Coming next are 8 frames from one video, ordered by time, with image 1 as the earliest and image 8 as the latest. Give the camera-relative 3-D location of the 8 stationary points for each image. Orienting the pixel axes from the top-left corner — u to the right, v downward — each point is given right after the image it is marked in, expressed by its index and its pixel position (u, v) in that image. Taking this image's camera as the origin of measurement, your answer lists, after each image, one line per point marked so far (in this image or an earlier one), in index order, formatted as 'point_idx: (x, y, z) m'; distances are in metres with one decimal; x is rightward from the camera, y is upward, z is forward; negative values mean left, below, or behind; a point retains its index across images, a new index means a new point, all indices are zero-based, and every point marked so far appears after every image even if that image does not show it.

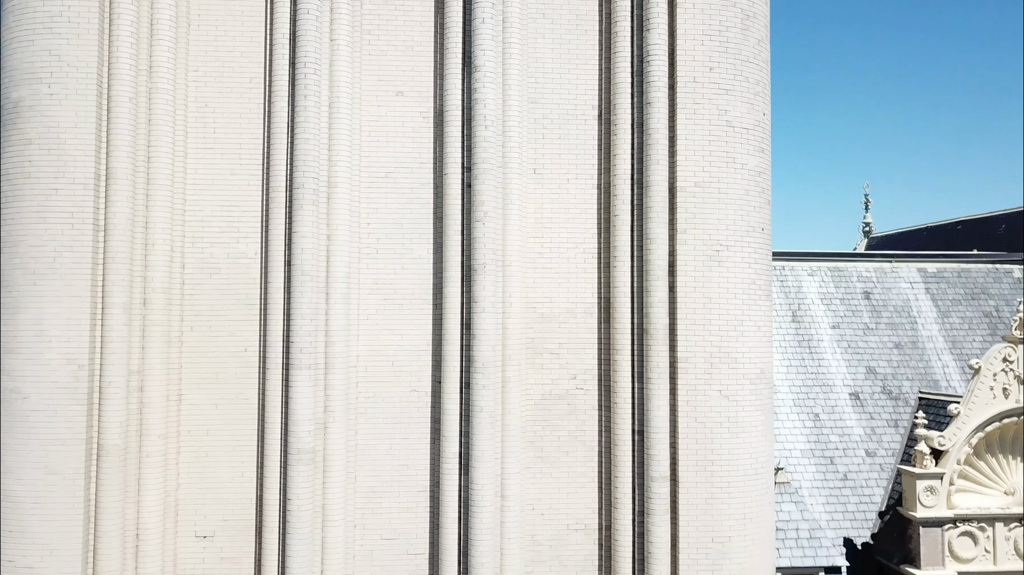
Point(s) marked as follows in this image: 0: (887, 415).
0: (+9.0, -3.1, +14.0) m
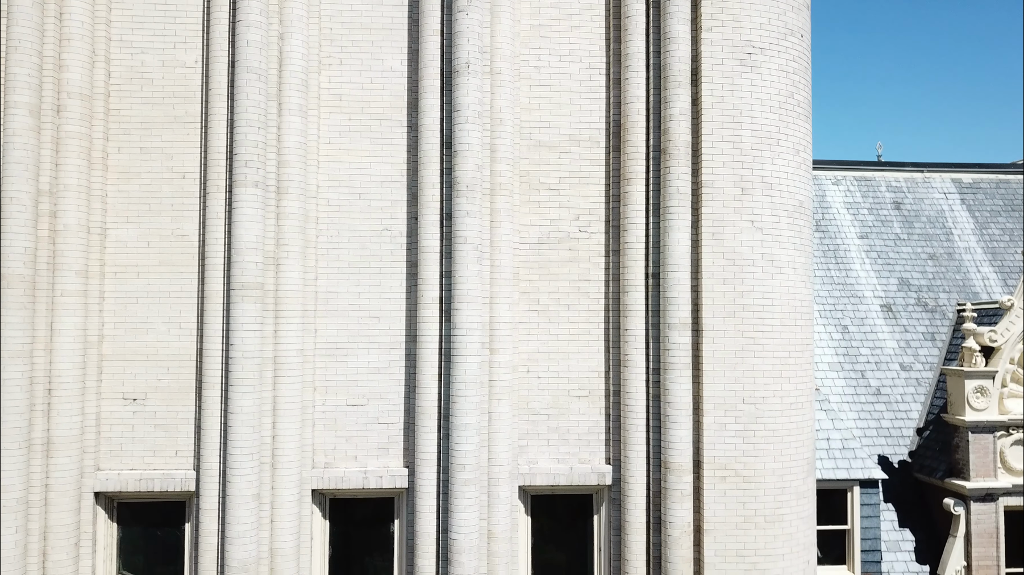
0: (+8.9, -0.9, +12.6) m
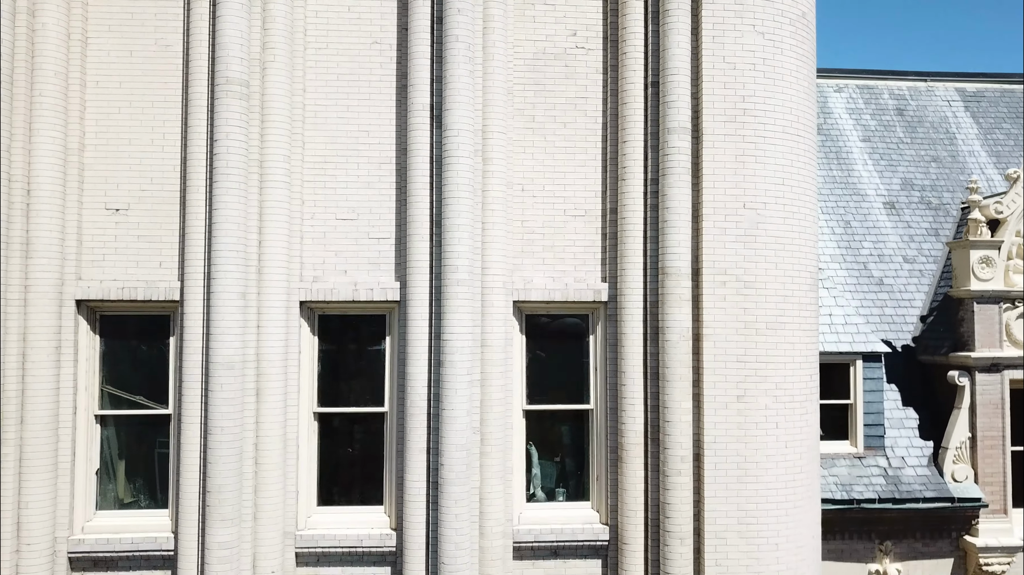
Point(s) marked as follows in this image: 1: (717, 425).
0: (+8.9, +1.4, +12.4) m
1: (+2.2, -1.5, +6.3) m
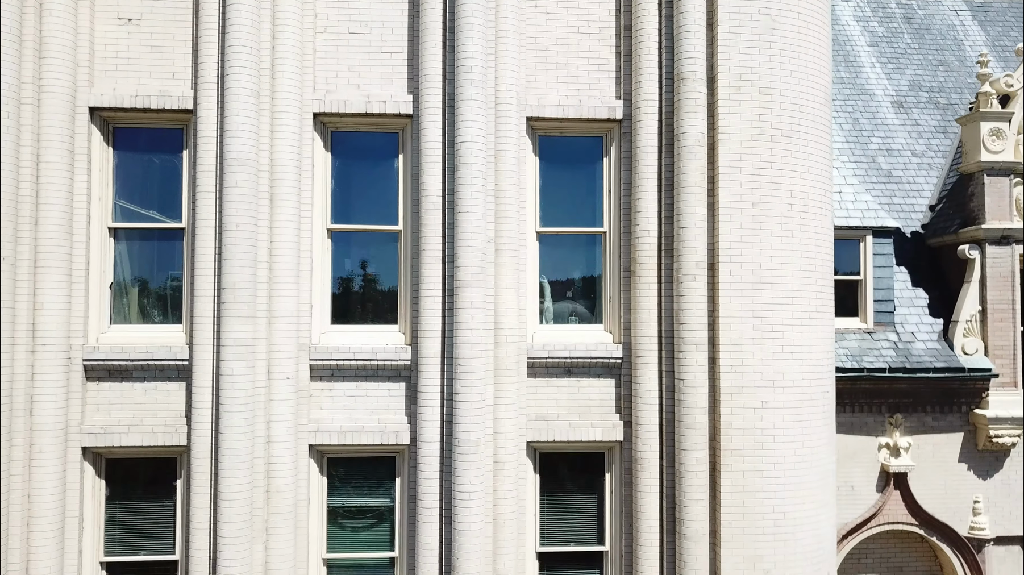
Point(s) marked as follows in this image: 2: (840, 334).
0: (+9.0, +3.5, +12.4) m
1: (+2.4, +0.6, +6.3) m
2: (+5.5, -0.8, +9.7) m
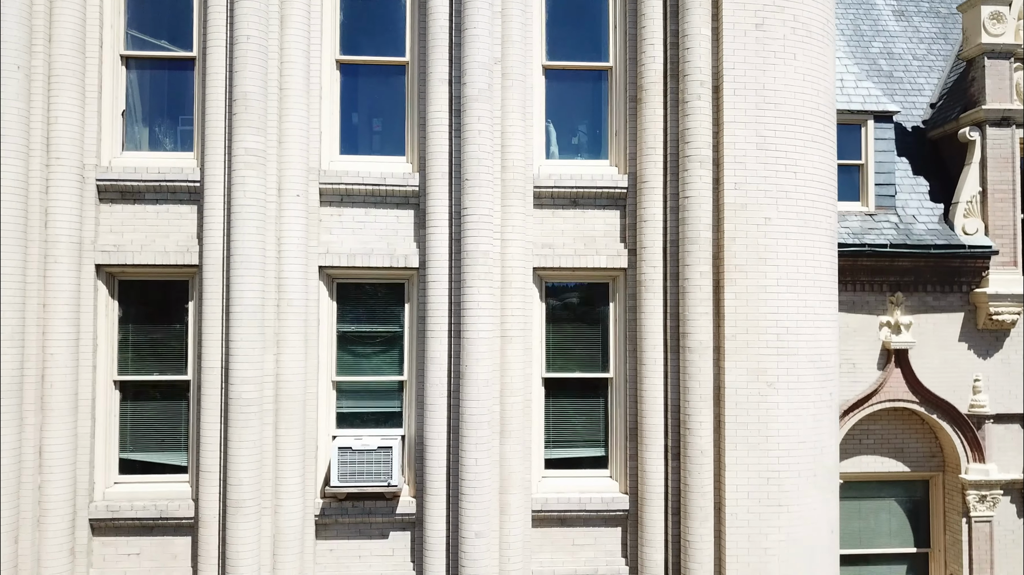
0: (+9.1, +5.5, +12.5) m
1: (+2.5, +2.6, +6.4) m
2: (+5.5, +1.2, +9.8) m
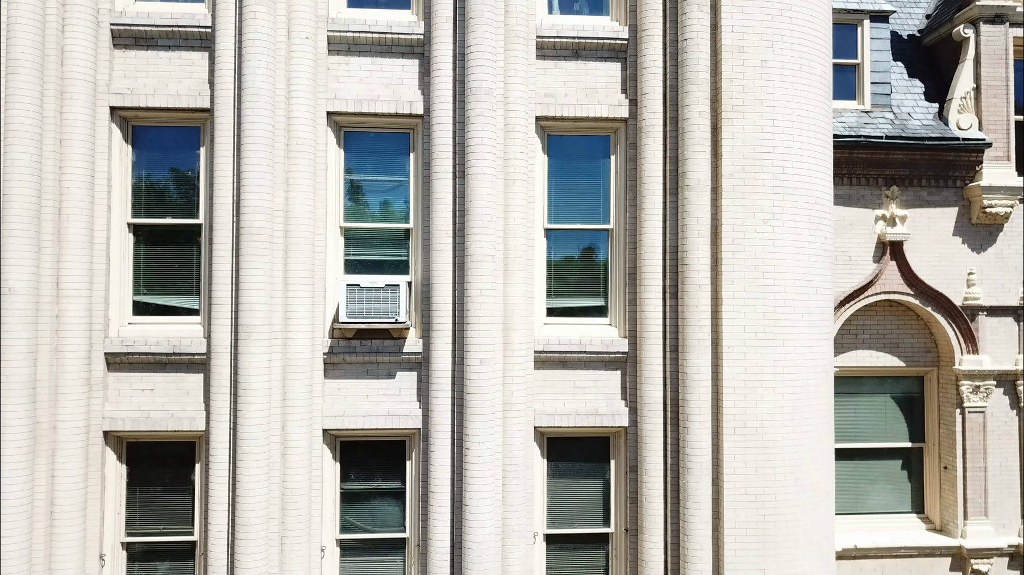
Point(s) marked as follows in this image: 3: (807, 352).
0: (+9.1, +7.3, +12.6) m
1: (+2.5, +4.4, +6.6) m
2: (+5.6, +3.0, +9.9) m
3: (+3.4, -0.7, +6.6) m
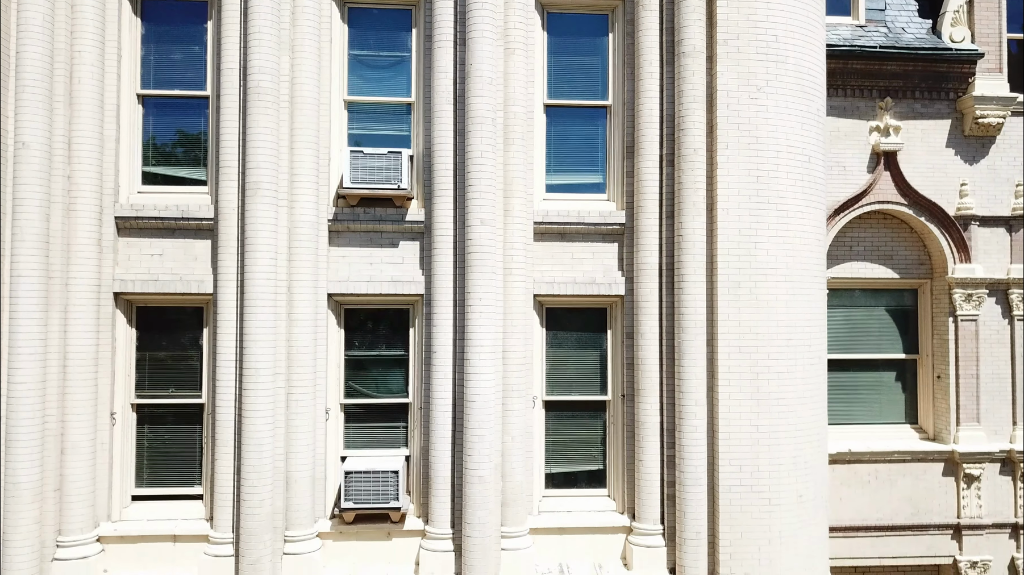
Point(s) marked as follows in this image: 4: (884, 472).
0: (+9.1, +8.9, +12.8) m
1: (+2.5, +5.9, +6.7) m
2: (+5.6, +4.5, +10.1) m
3: (+3.3, +0.8, +6.7) m
4: (+6.4, -3.2, +9.9) m
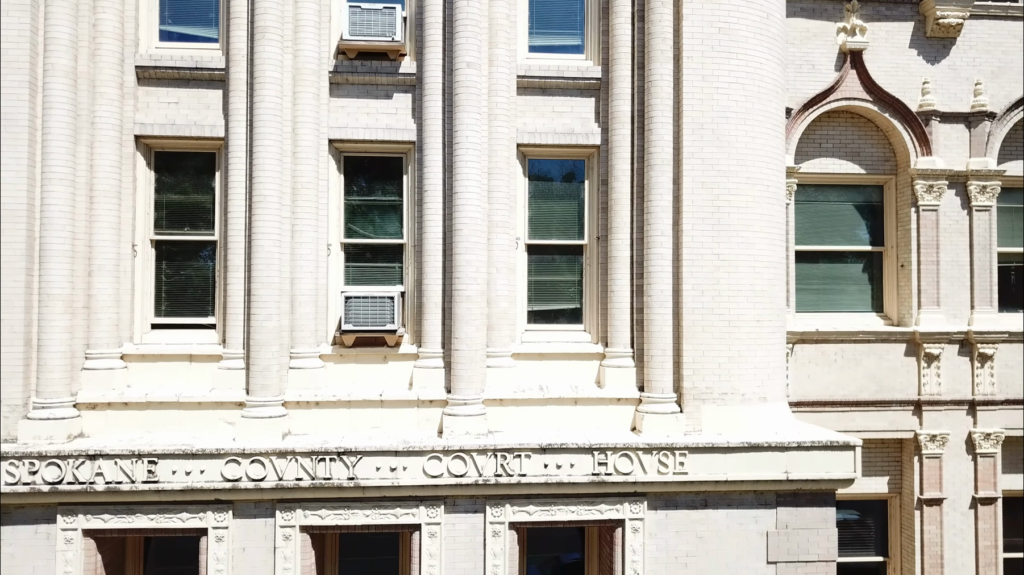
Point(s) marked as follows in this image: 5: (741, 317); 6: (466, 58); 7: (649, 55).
0: (+8.9, +10.9, +13.4) m
1: (+2.3, +7.9, +7.4) m
2: (+5.4, +6.5, +10.7) m
3: (+3.2, +2.8, +7.4) m
4: (+6.2, -1.2, +10.6) m
5: (+2.8, -0.4, +7.2) m
6: (-0.6, +2.8, +7.2) m
7: (+1.7, +2.9, +7.3) m
